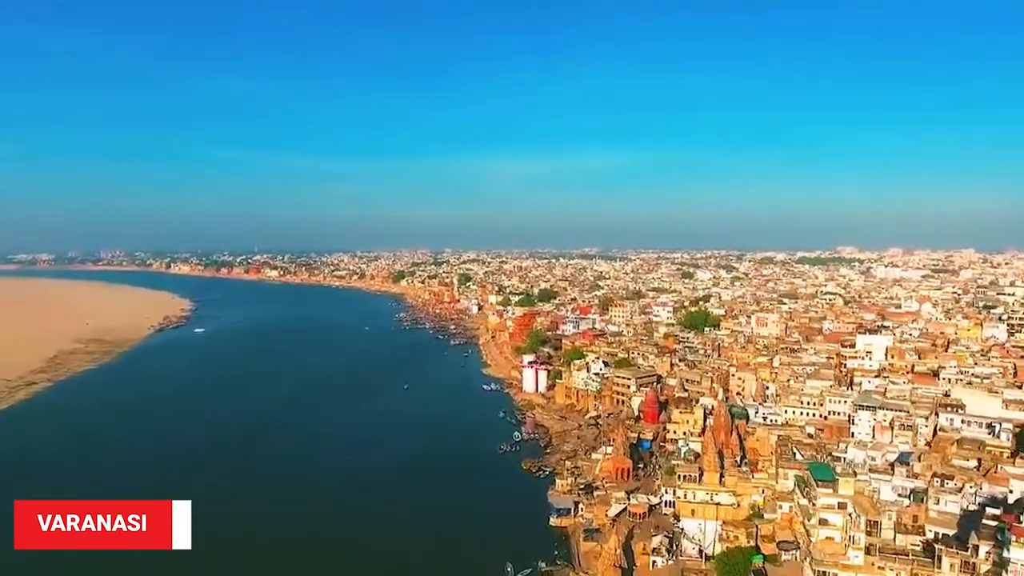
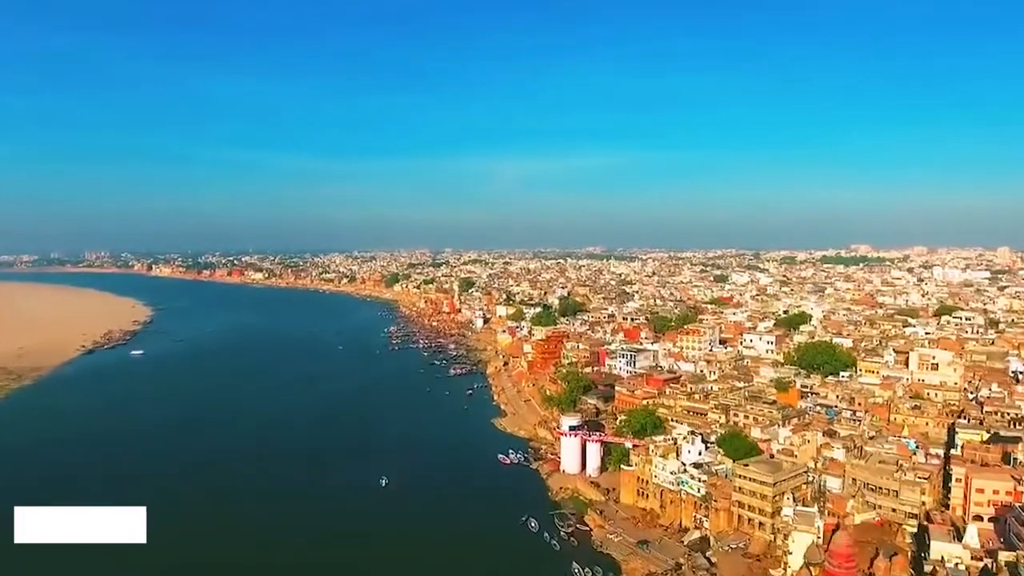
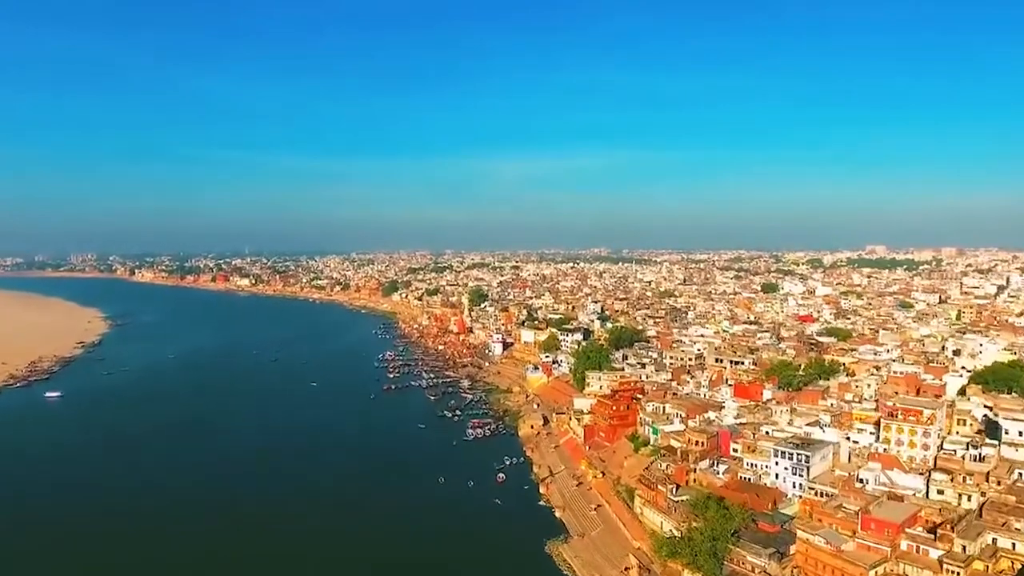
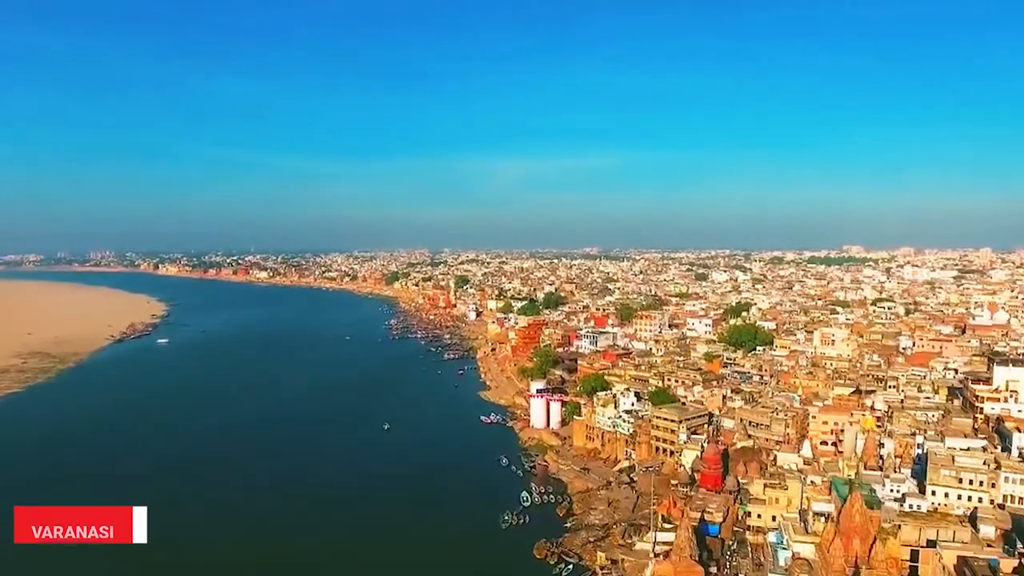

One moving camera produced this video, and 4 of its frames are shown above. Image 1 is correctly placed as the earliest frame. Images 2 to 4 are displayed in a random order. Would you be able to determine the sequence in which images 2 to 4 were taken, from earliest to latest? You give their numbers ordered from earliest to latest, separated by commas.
4, 2, 3
